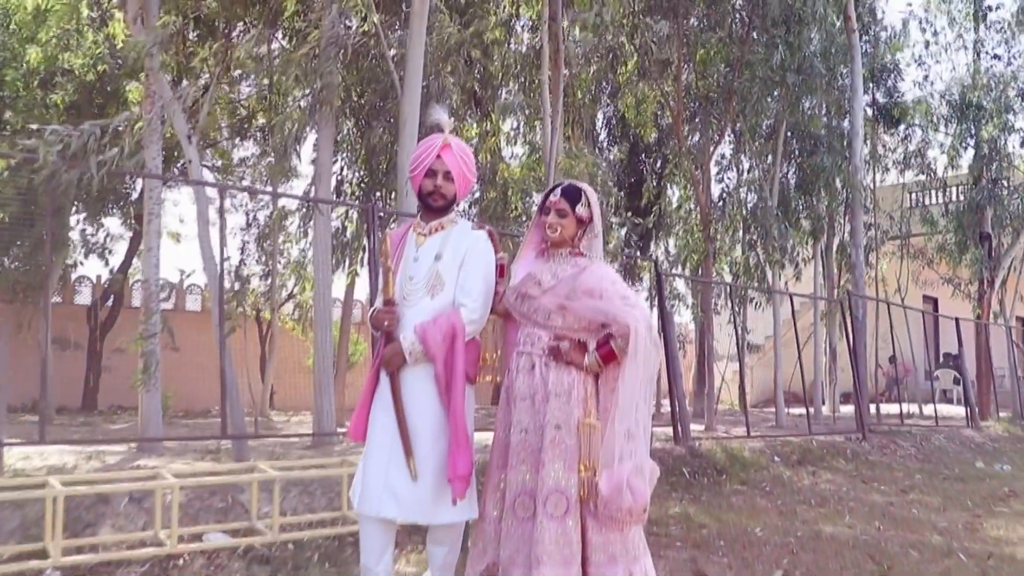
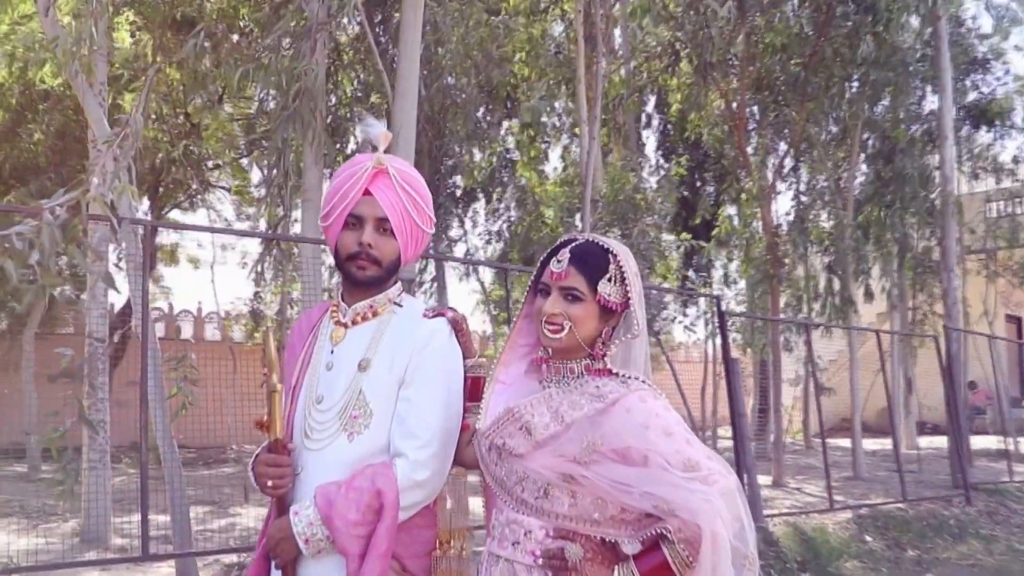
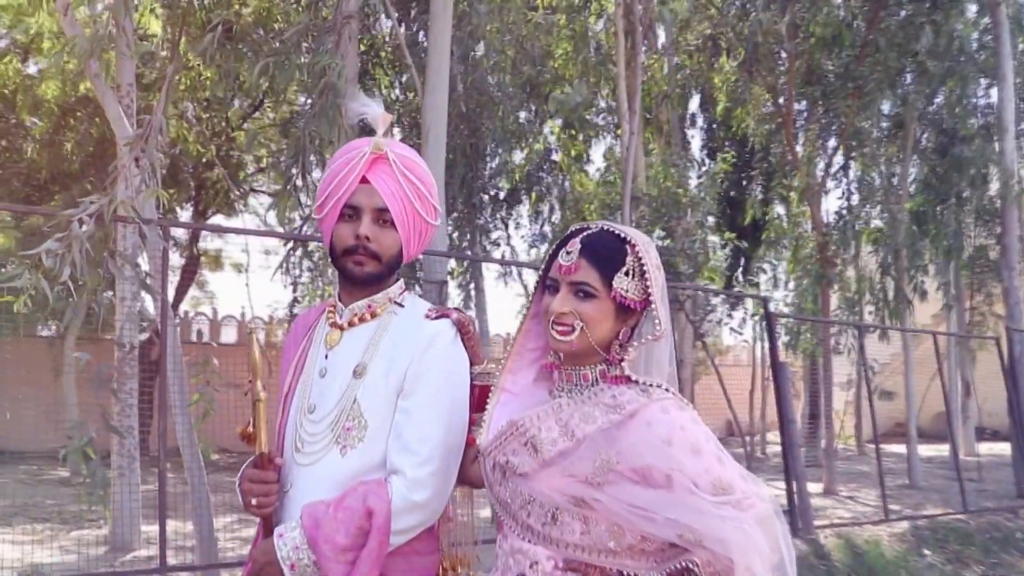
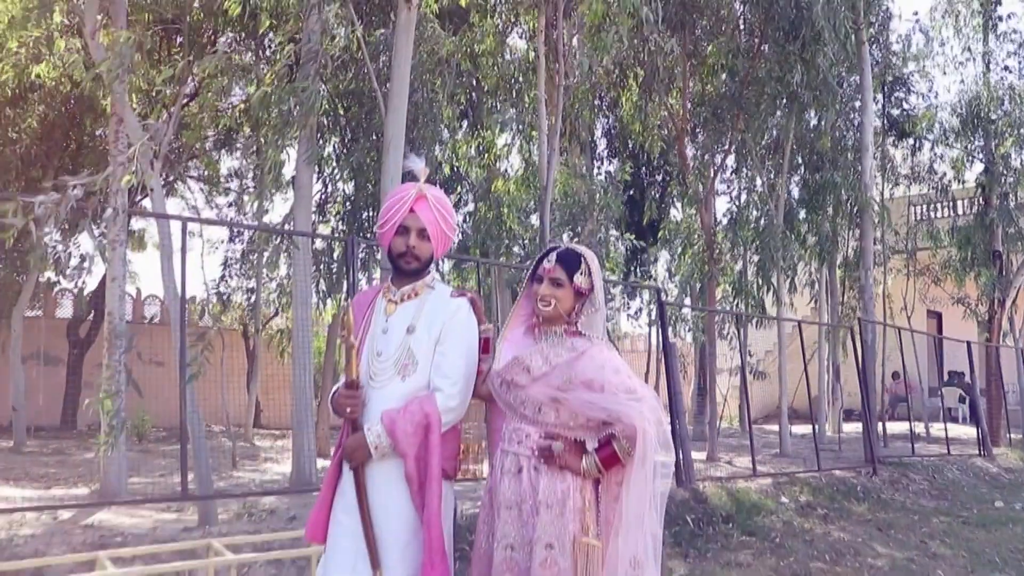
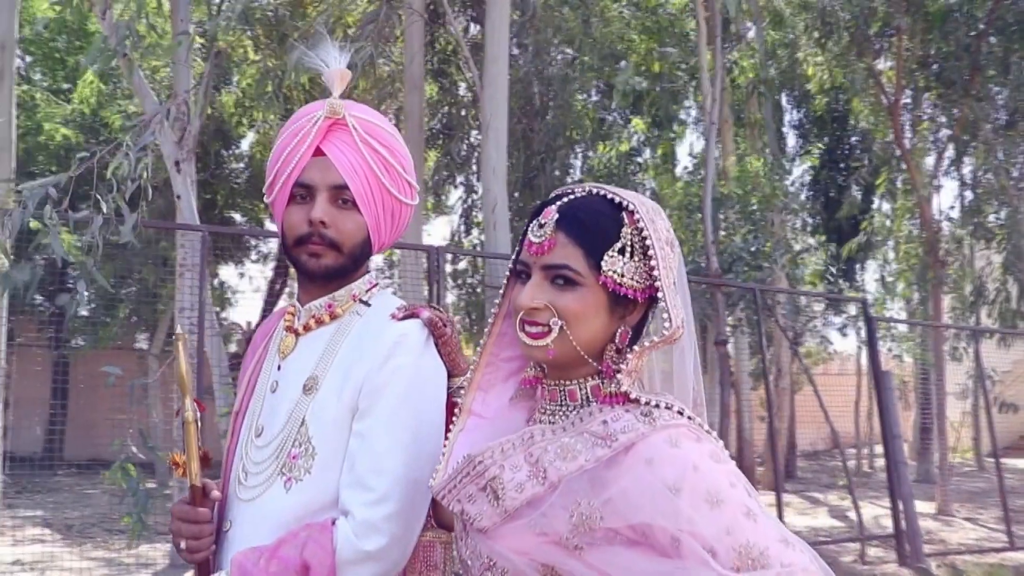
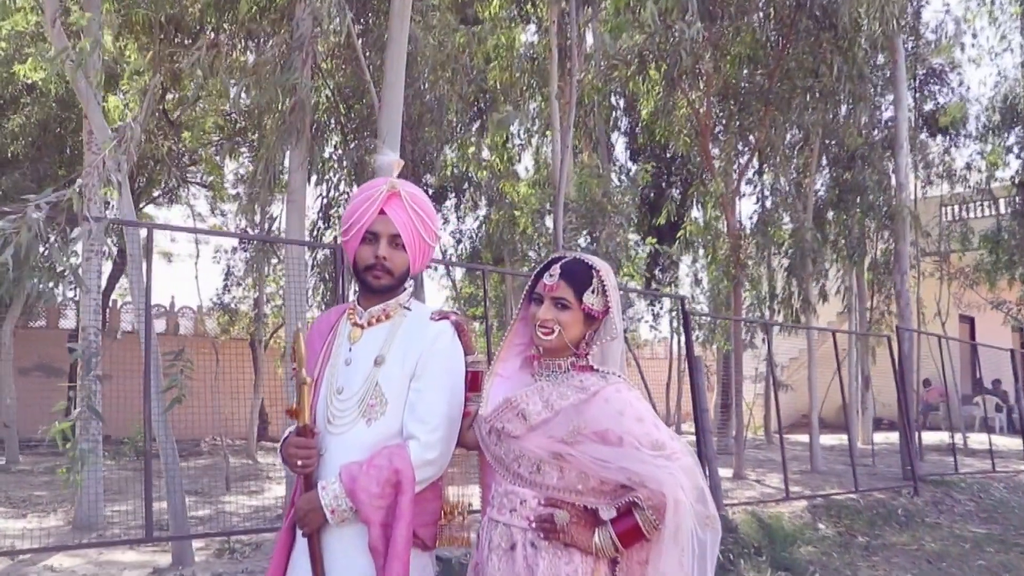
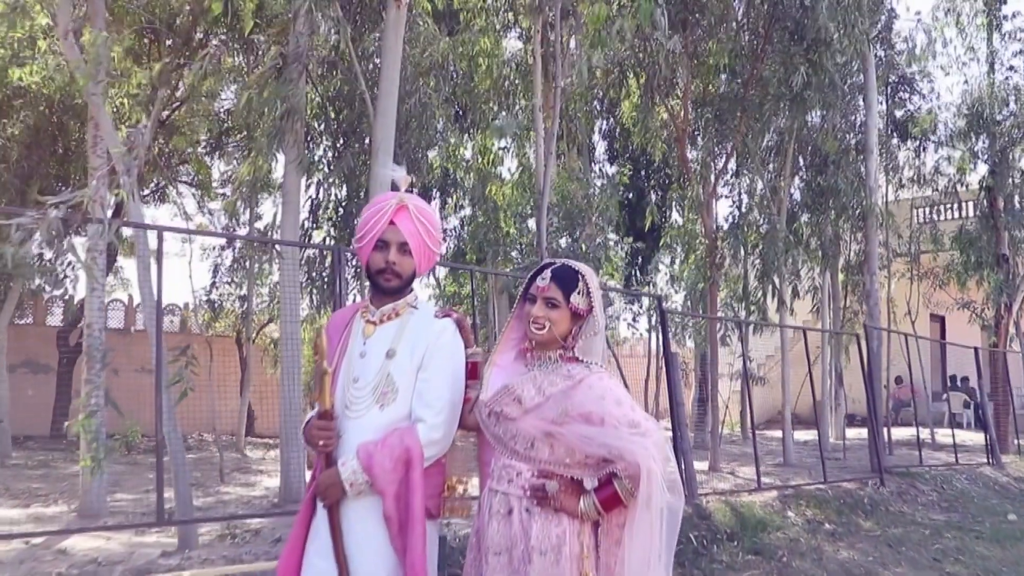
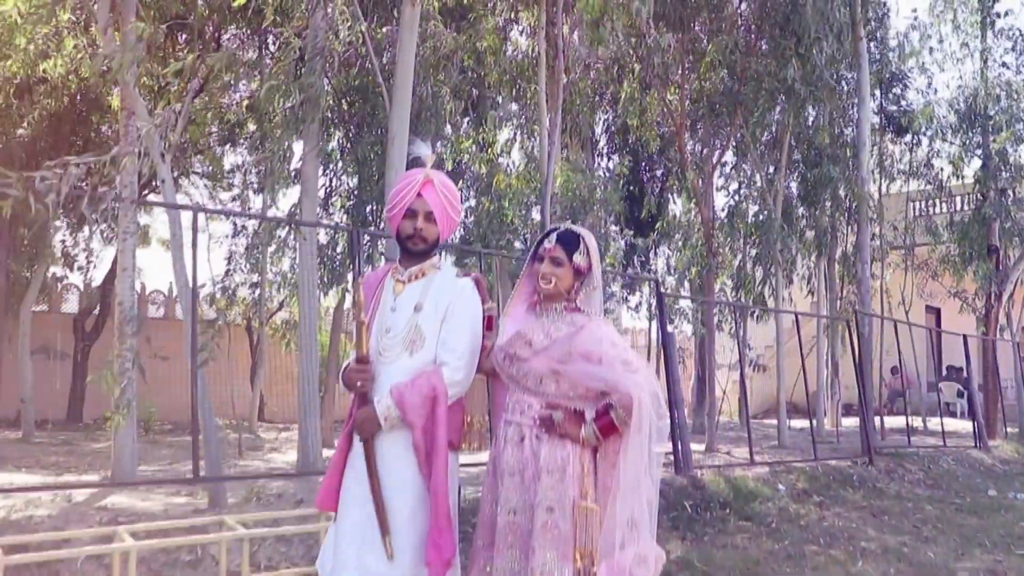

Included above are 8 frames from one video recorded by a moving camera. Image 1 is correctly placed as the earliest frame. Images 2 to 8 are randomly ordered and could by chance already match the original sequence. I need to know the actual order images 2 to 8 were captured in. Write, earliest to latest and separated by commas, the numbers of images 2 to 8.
8, 4, 7, 6, 2, 3, 5
